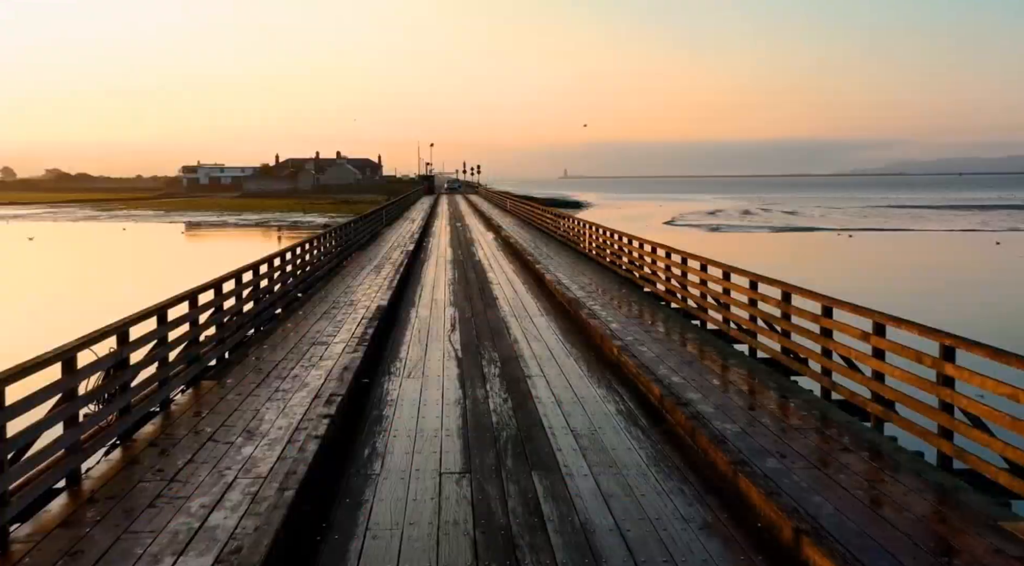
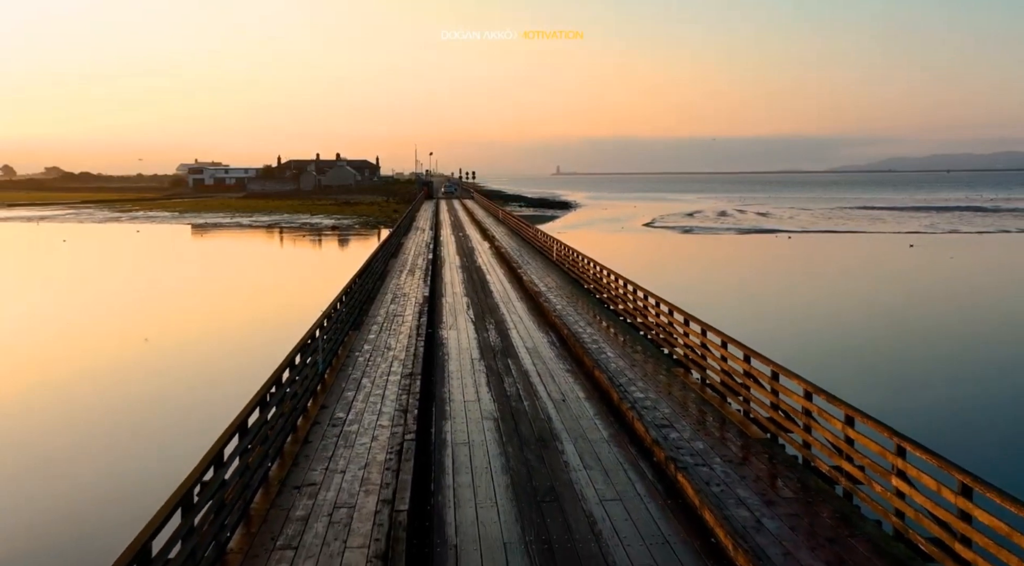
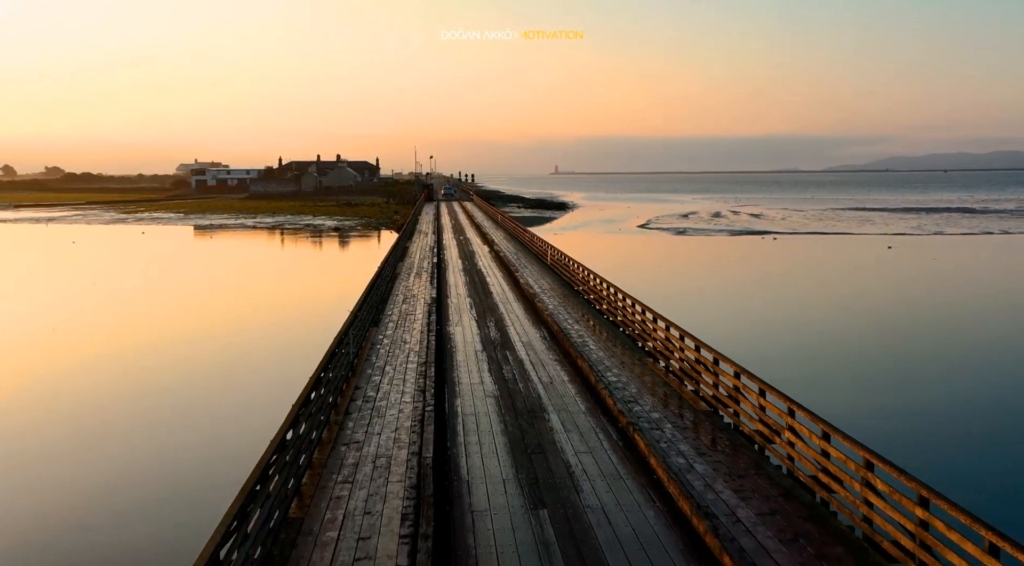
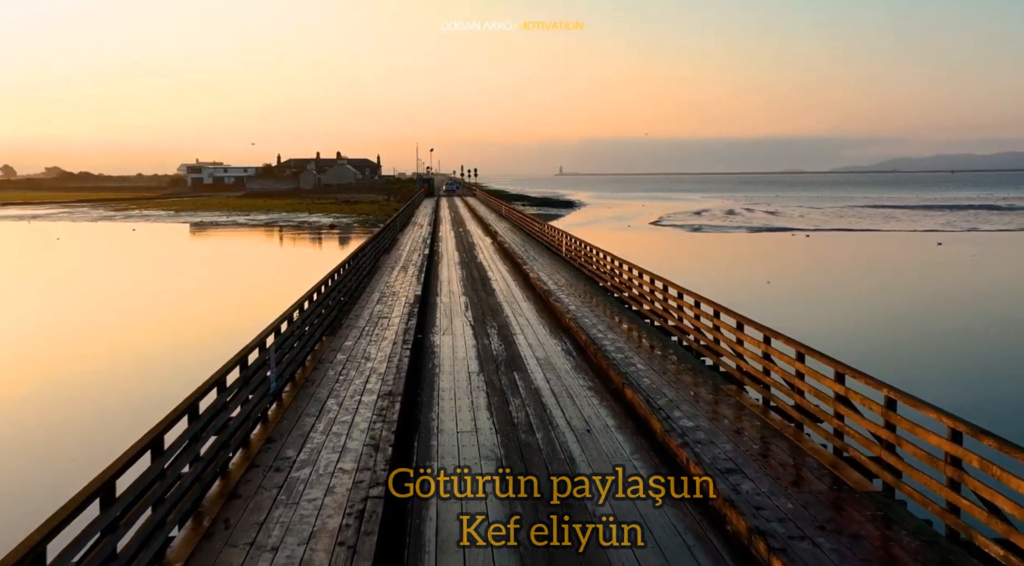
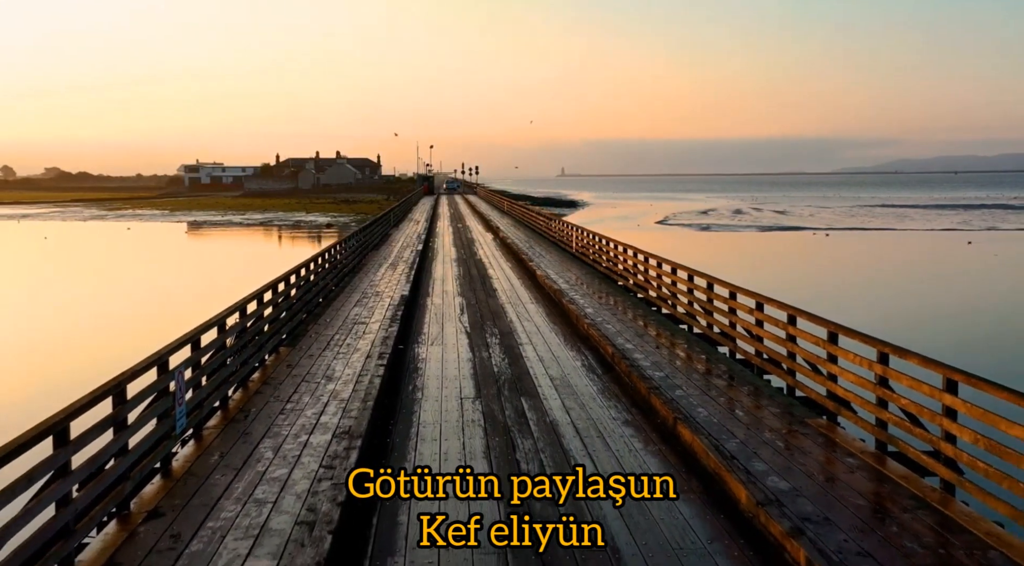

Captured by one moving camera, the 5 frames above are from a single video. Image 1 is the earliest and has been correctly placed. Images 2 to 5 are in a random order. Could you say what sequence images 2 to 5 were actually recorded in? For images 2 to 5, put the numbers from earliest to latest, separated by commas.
5, 4, 2, 3
